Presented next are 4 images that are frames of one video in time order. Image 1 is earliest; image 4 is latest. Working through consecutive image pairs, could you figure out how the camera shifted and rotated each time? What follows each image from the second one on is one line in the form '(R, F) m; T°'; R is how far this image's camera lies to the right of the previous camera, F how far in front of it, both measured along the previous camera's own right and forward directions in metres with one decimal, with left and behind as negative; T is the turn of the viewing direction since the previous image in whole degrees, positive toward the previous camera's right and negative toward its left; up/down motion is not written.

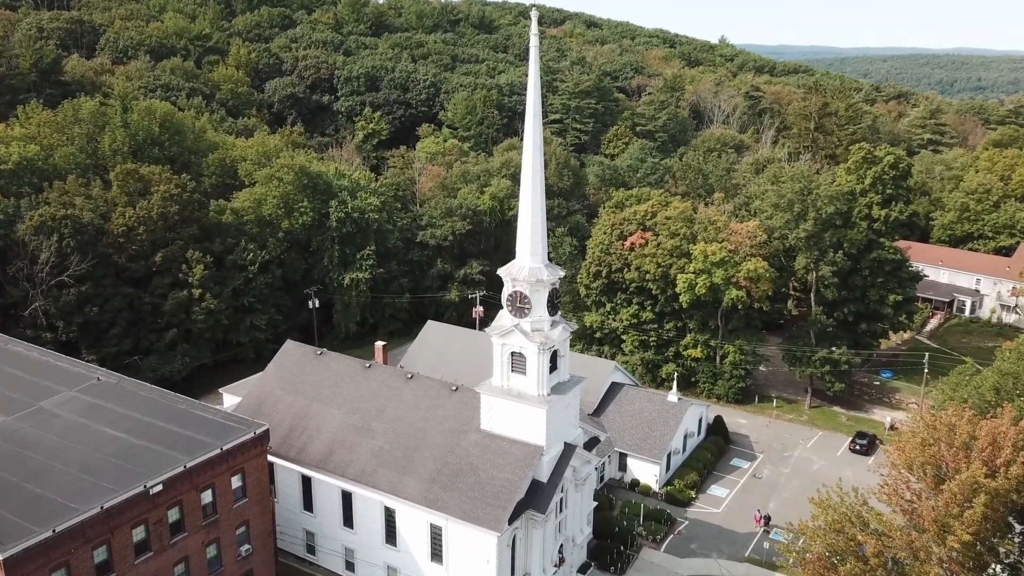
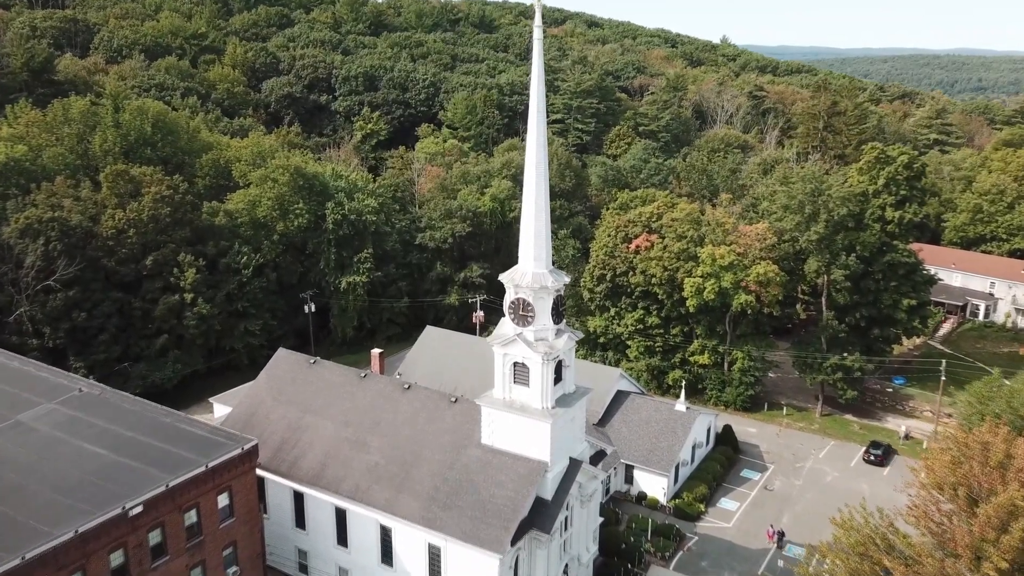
(-0.1, +1.4) m; 0°
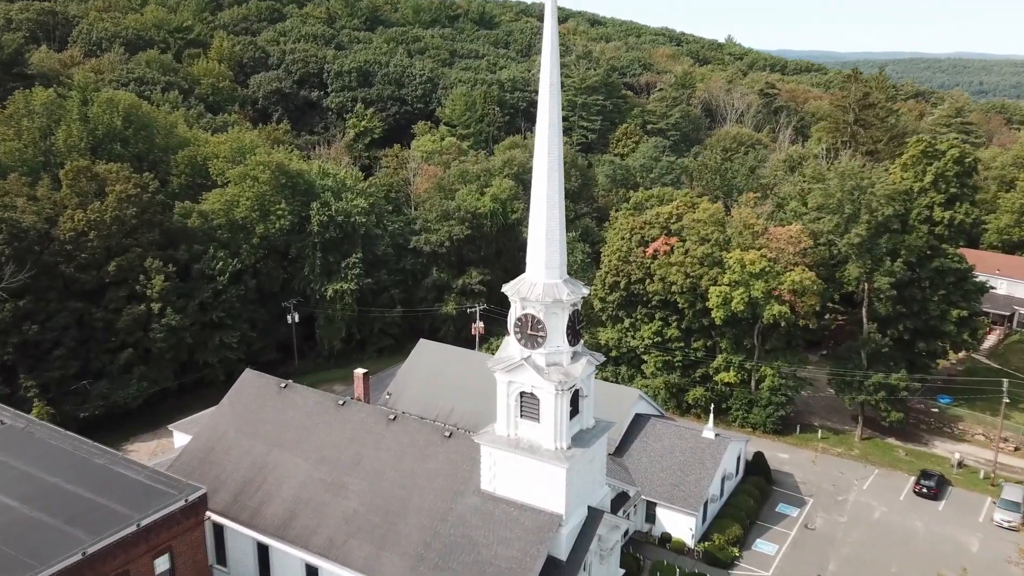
(-0.2, +4.5) m; 0°
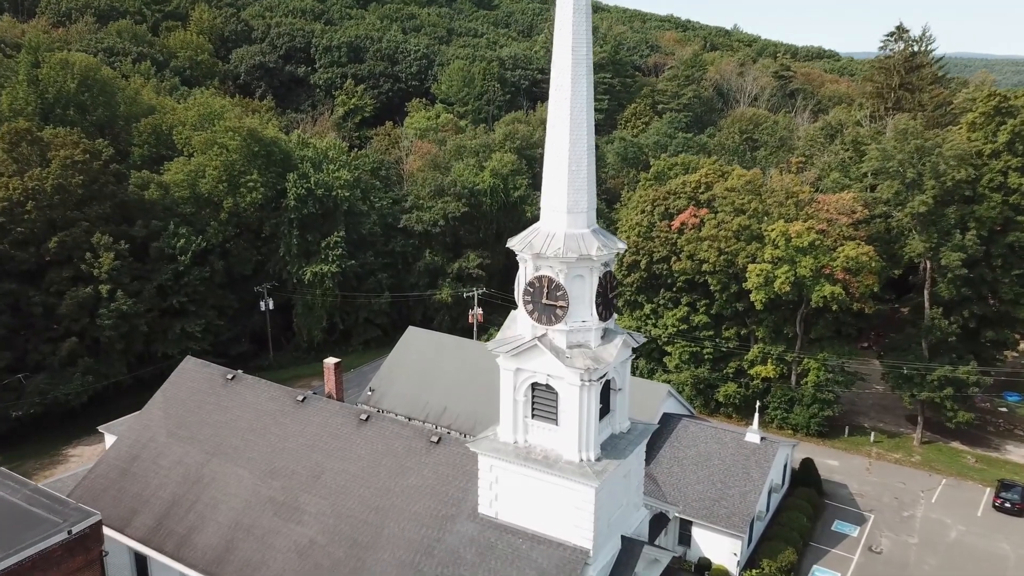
(-0.2, +5.4) m; 0°
